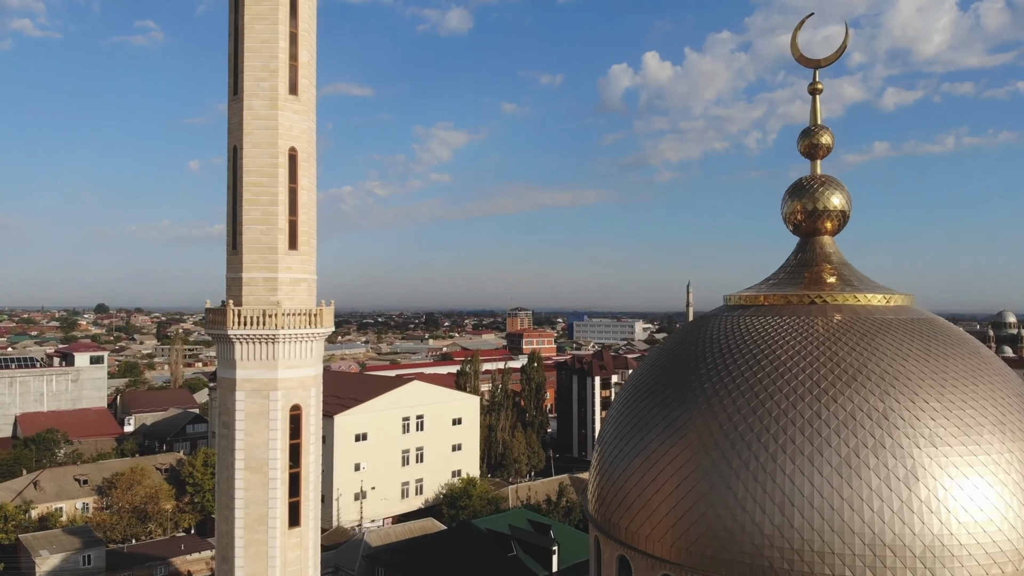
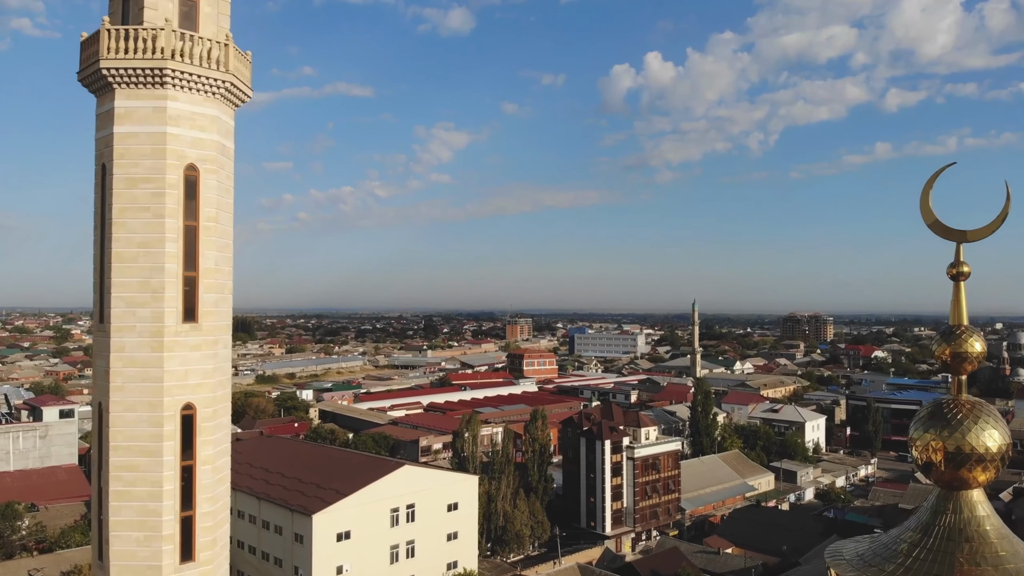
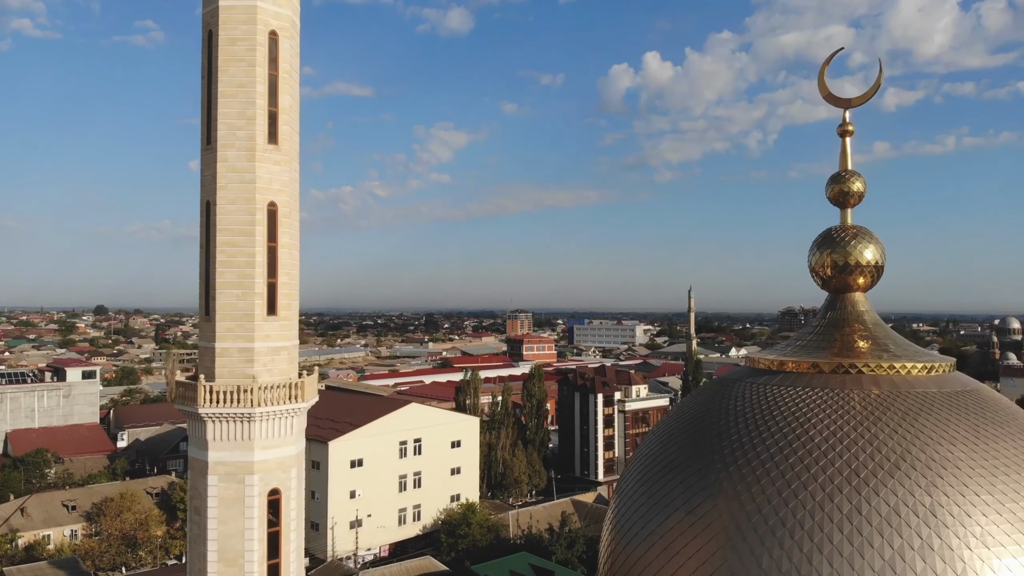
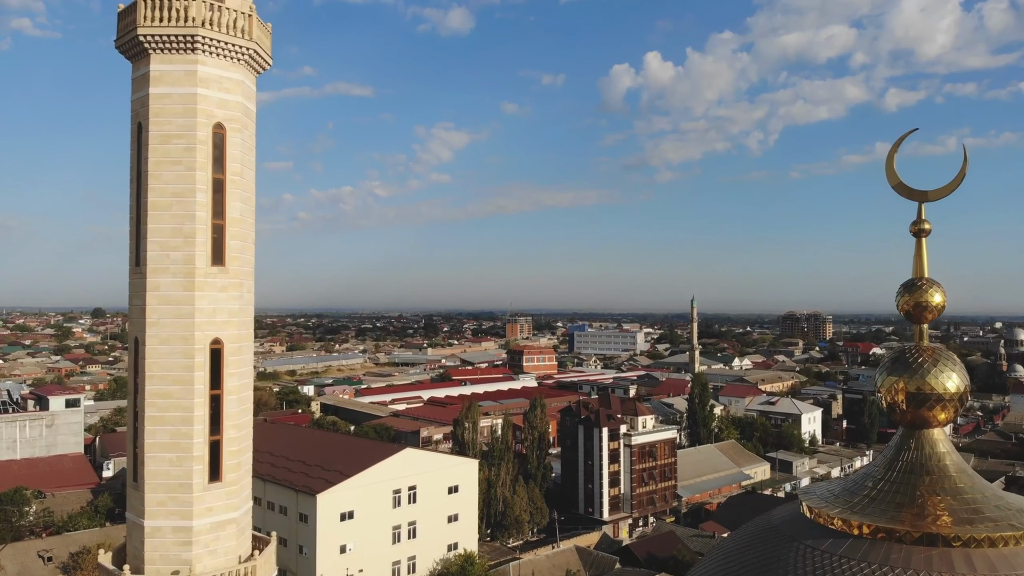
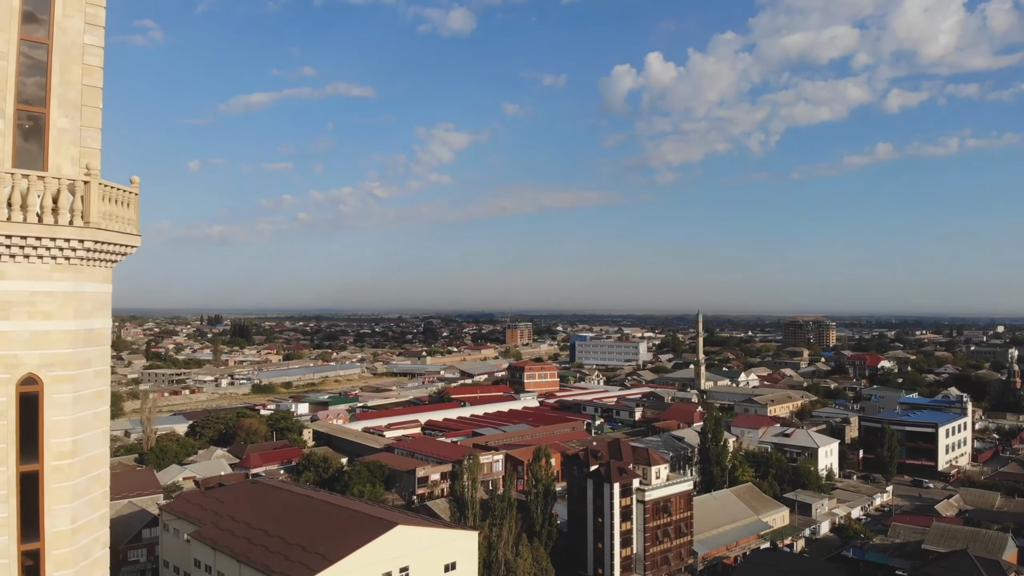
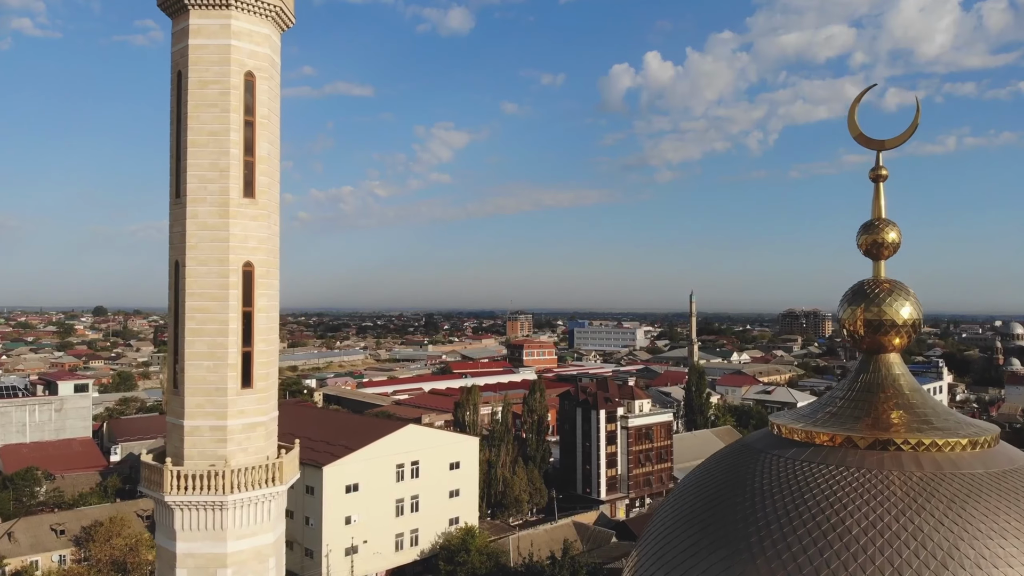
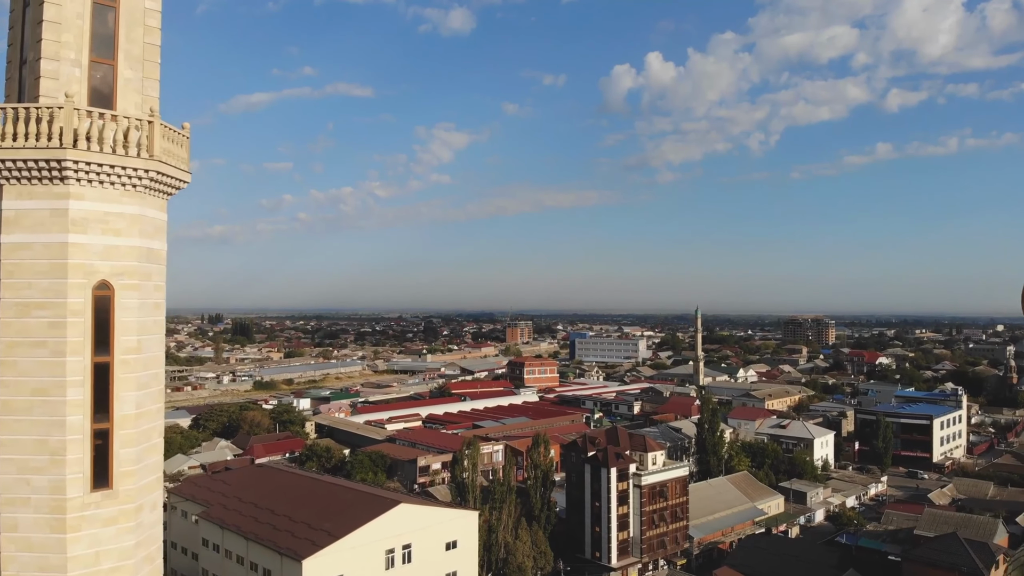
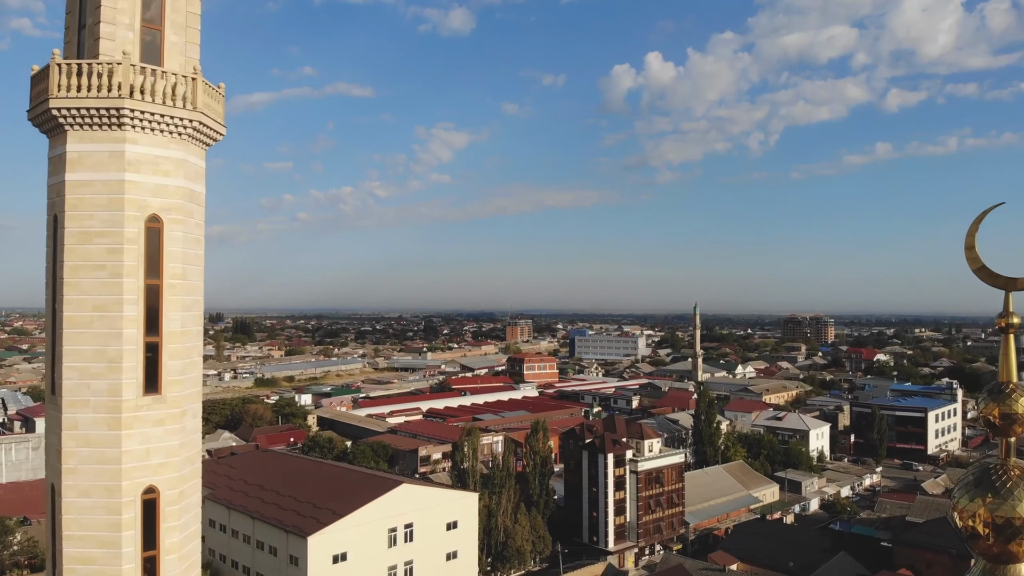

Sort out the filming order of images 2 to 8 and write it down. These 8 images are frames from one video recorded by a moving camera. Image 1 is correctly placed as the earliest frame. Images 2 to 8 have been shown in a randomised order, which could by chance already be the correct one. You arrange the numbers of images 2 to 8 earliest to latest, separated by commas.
3, 6, 4, 2, 8, 7, 5
